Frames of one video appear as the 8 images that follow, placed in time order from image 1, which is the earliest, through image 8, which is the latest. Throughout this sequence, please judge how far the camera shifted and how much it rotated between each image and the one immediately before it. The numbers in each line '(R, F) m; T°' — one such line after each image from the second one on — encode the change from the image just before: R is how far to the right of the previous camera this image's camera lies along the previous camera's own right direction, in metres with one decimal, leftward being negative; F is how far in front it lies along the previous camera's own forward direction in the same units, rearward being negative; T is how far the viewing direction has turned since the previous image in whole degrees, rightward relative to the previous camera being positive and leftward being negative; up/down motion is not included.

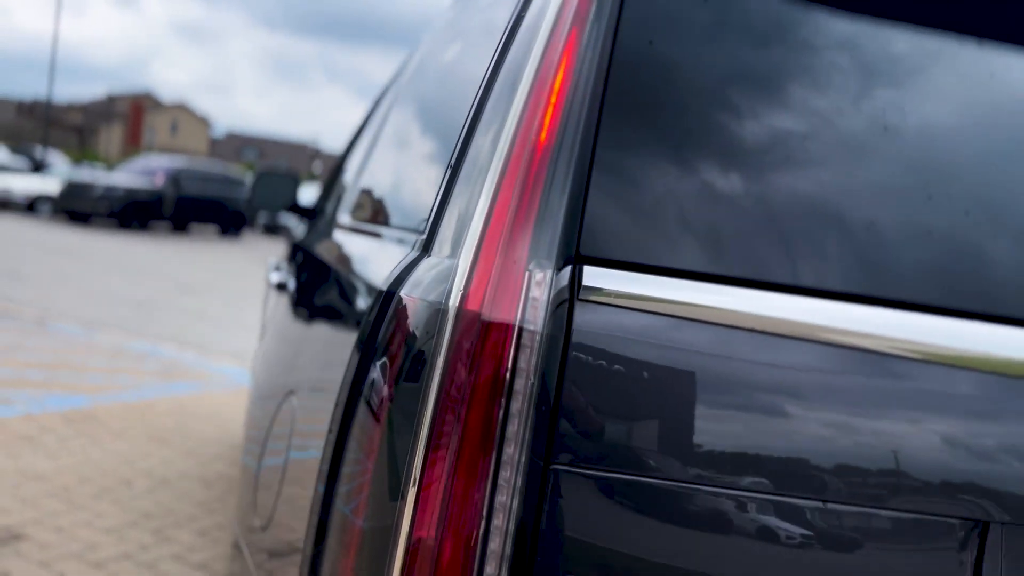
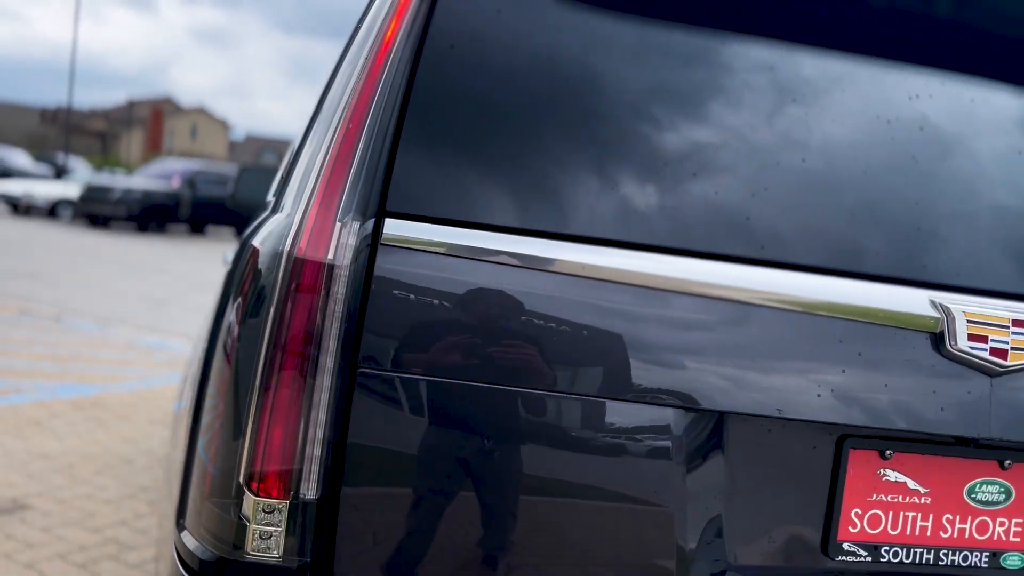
(+0.3, -0.3) m; -1°
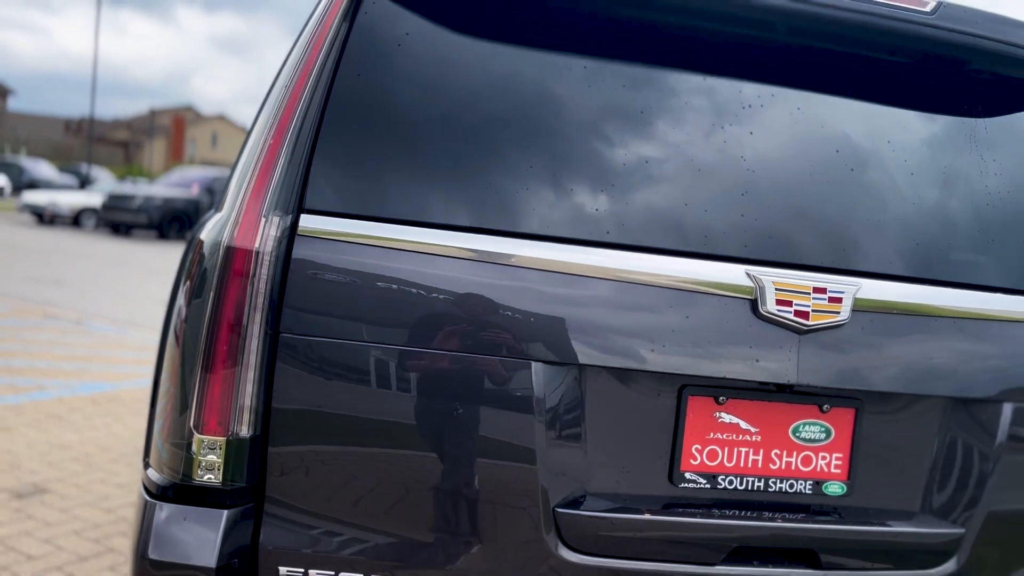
(+0.2, -0.3) m; -1°
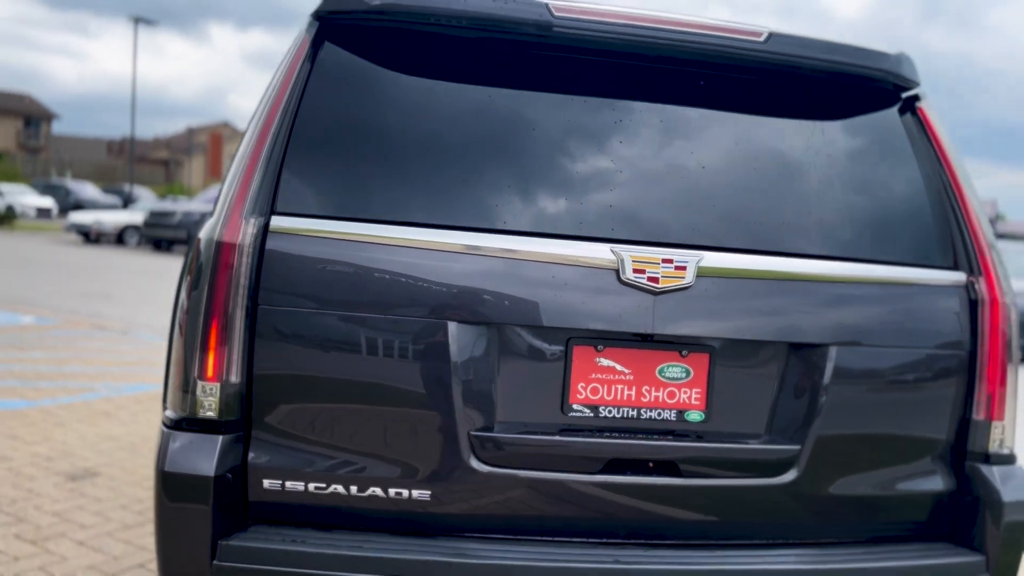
(+0.3, -0.5) m; -2°
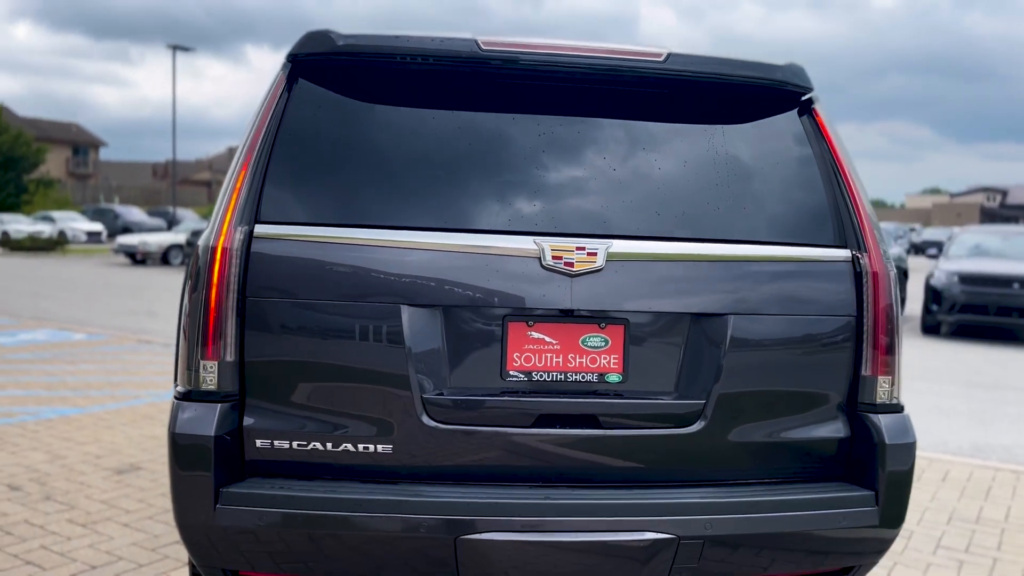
(+0.3, -0.4) m; -3°
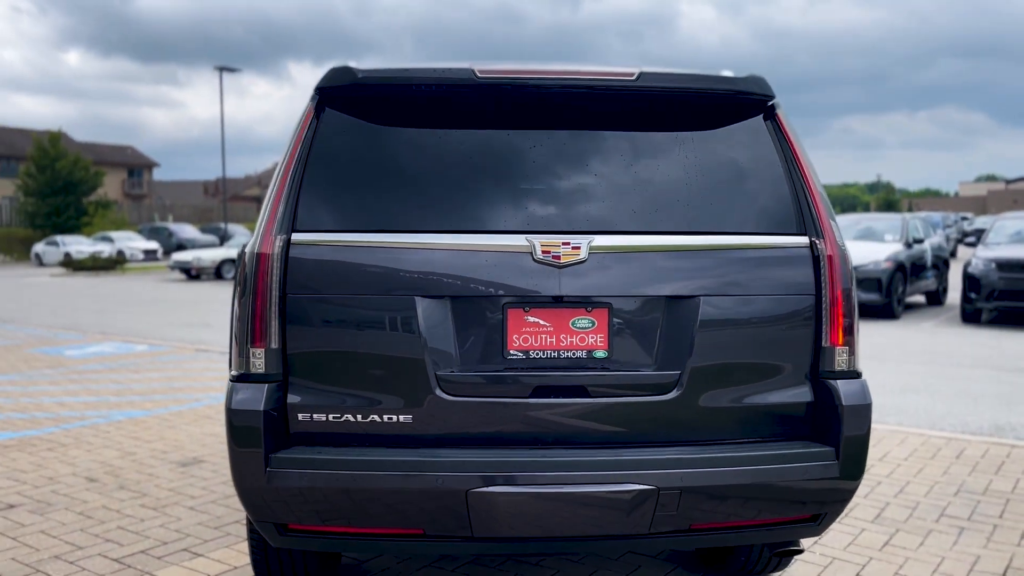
(+0.2, -0.4) m; -3°
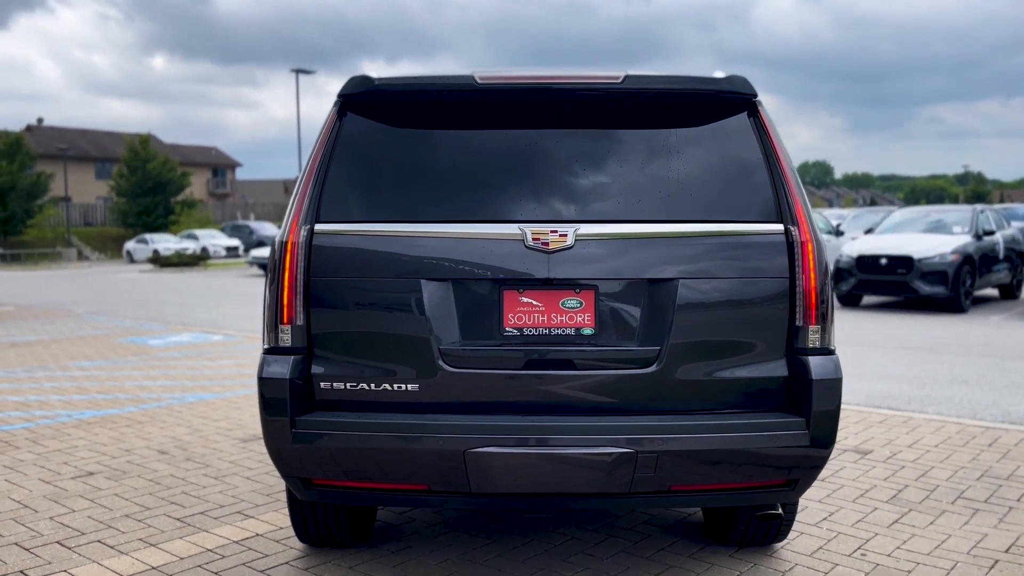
(+0.3, -0.3) m; -5°
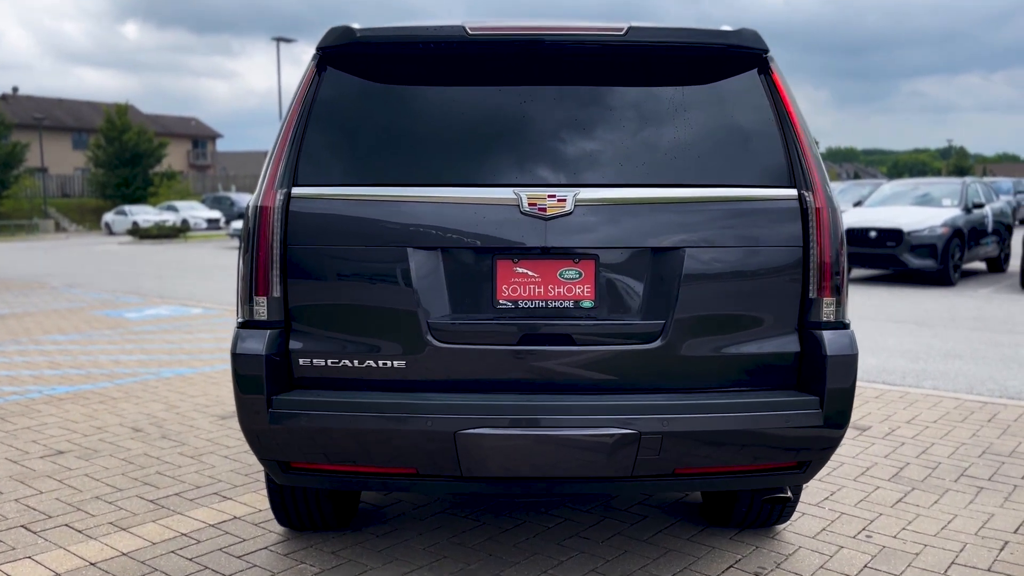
(0.0, +0.2) m; +1°
